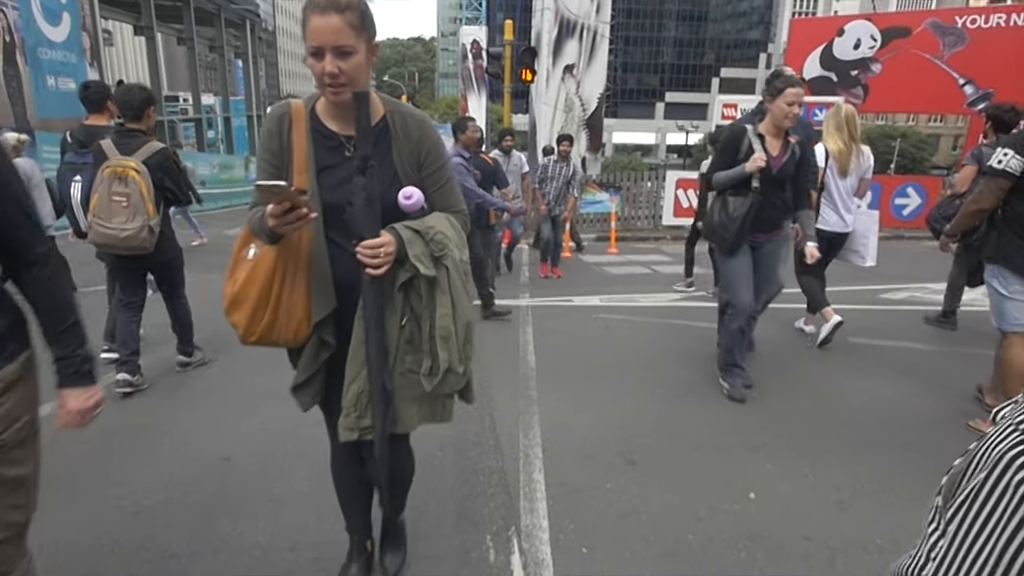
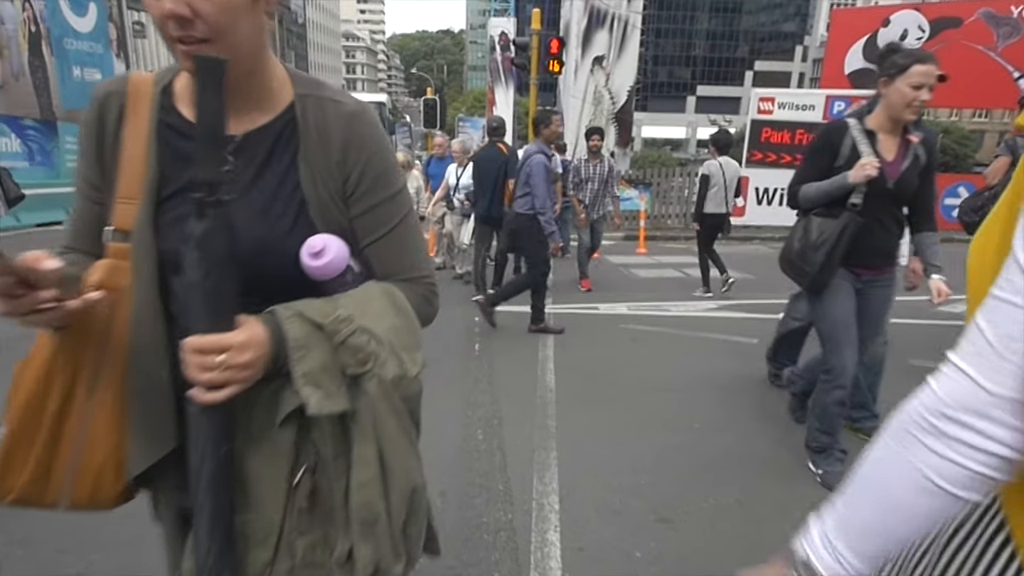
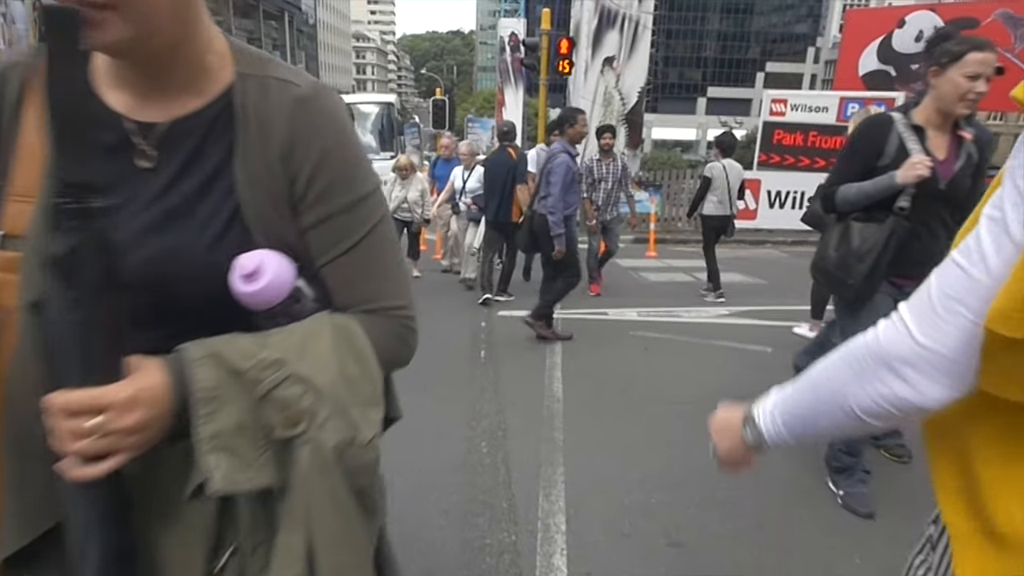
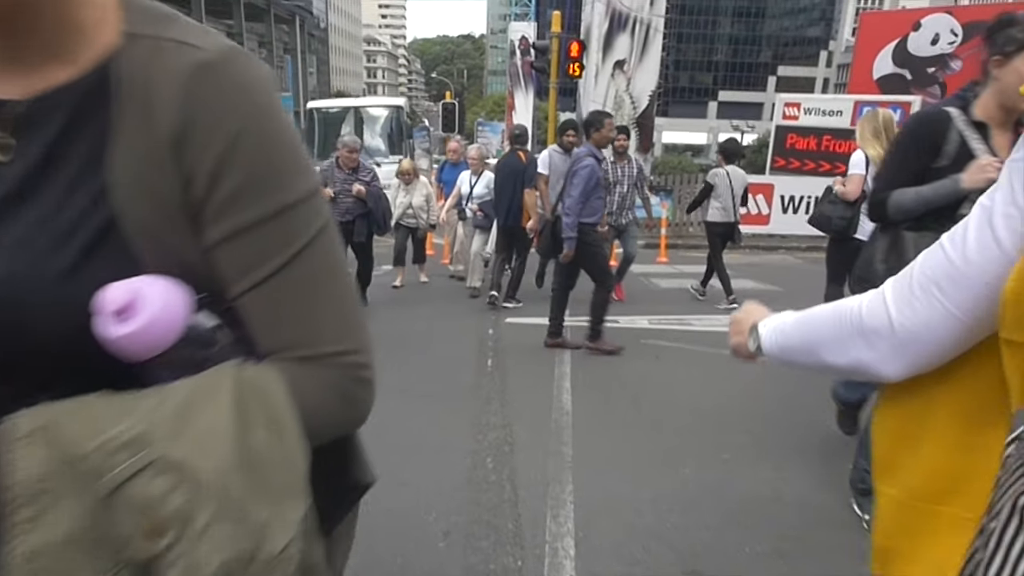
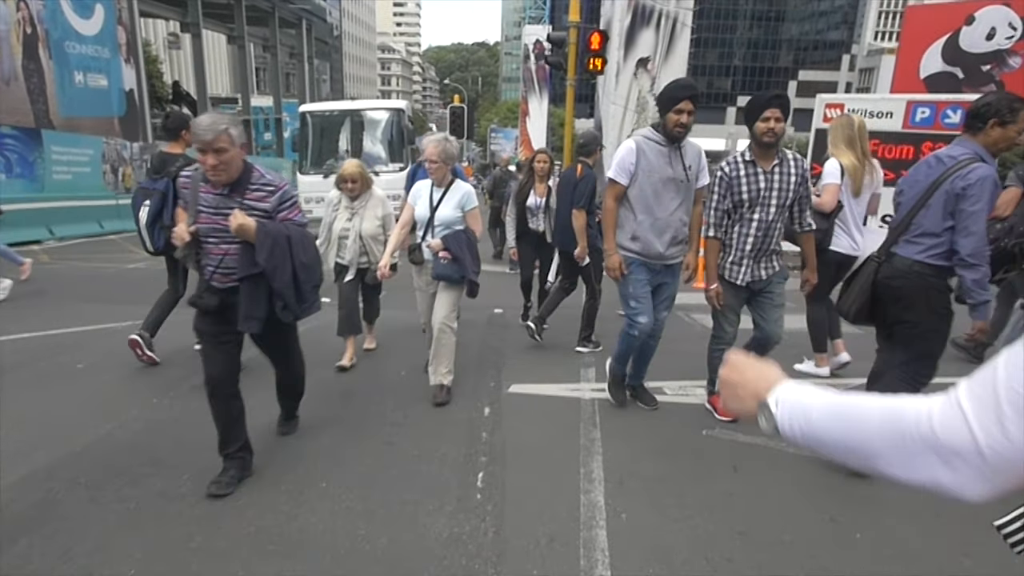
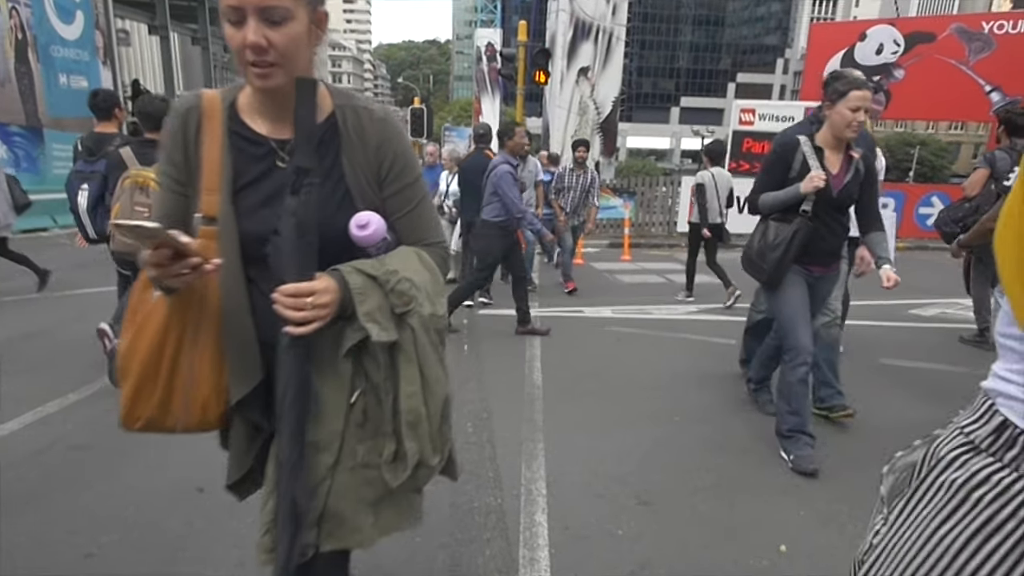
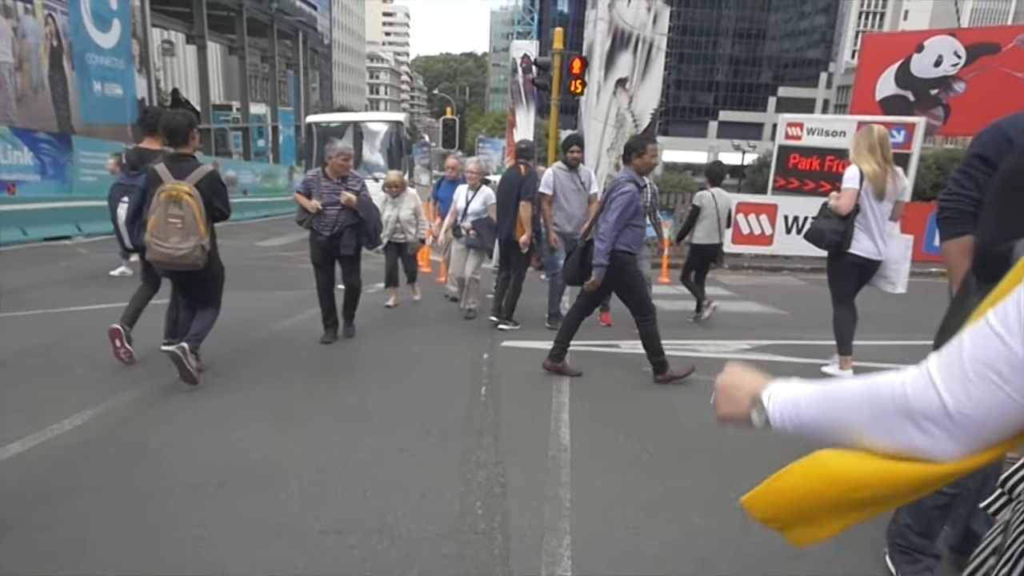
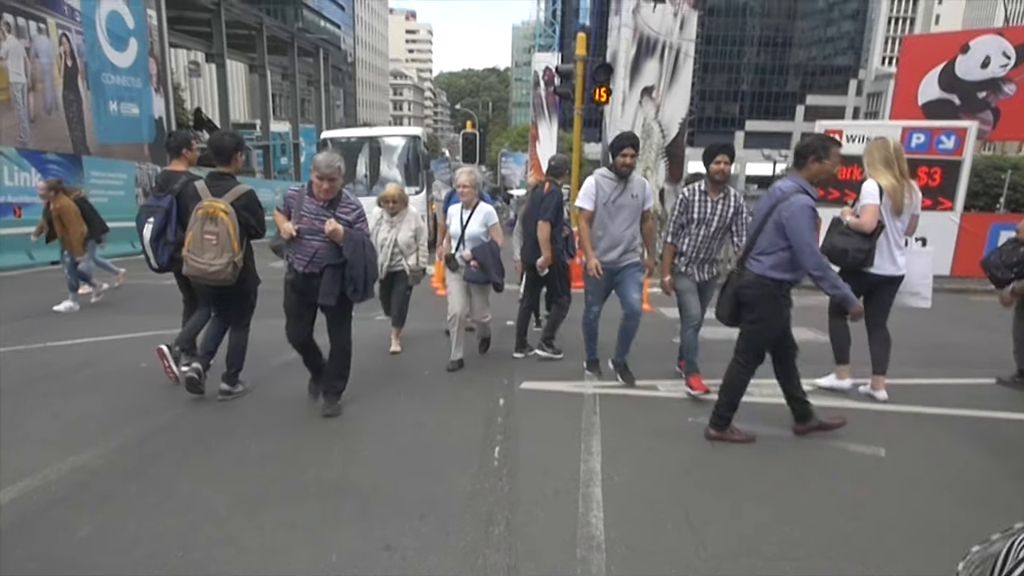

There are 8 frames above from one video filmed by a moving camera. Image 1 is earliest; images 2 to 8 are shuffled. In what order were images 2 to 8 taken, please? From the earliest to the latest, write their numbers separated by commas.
6, 2, 3, 4, 7, 8, 5
